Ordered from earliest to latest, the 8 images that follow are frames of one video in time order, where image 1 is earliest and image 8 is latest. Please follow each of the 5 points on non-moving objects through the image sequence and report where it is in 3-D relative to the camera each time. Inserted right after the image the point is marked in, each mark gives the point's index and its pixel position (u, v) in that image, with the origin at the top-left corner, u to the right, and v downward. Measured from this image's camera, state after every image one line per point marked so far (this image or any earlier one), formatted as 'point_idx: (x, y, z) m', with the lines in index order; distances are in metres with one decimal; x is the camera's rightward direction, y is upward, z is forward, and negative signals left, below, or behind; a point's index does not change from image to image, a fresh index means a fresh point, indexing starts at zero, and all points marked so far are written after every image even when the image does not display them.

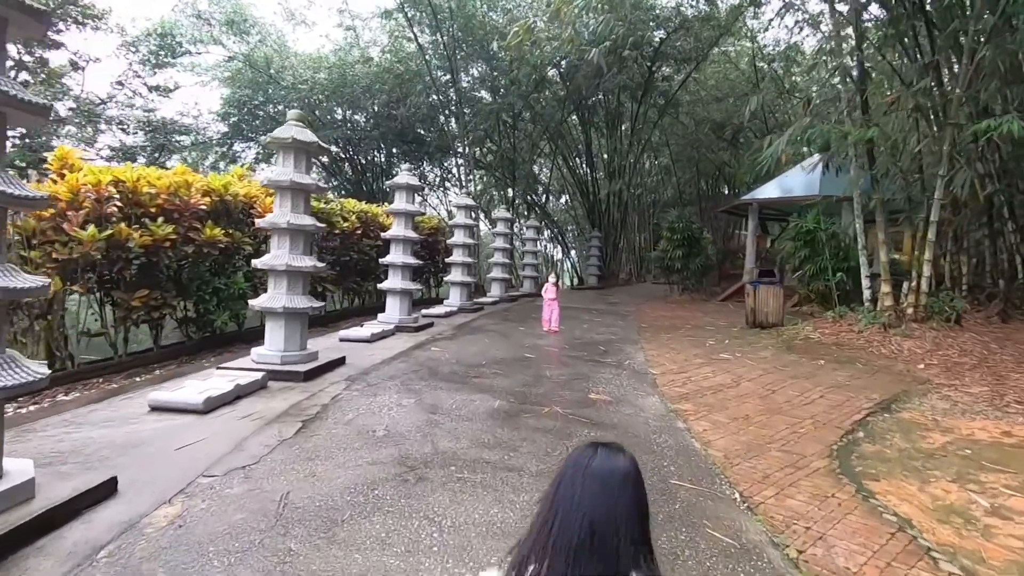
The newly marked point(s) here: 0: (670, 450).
0: (+0.7, -0.7, +2.4) m
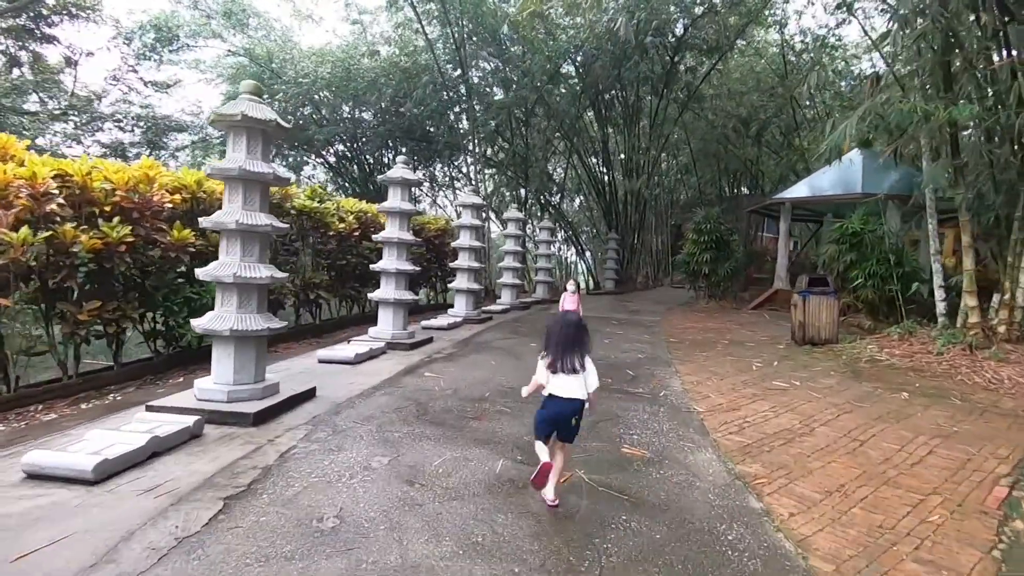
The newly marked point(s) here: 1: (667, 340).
0: (+0.7, -0.8, +1.6) m
1: (+1.7, -0.6, +5.9) m
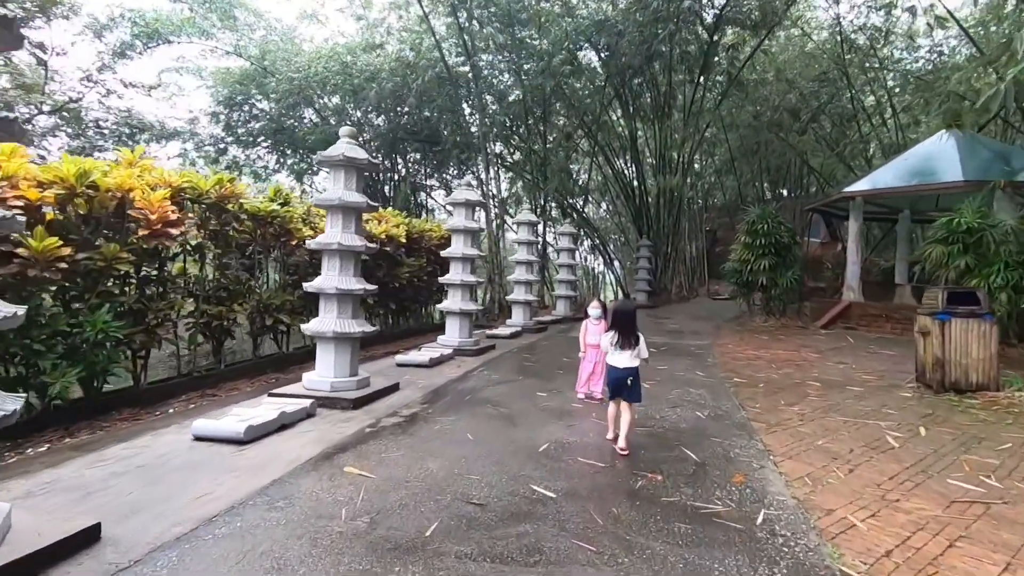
0: (+0.5, -0.9, 0.0) m
1: (+1.7, -0.7, +4.2) m
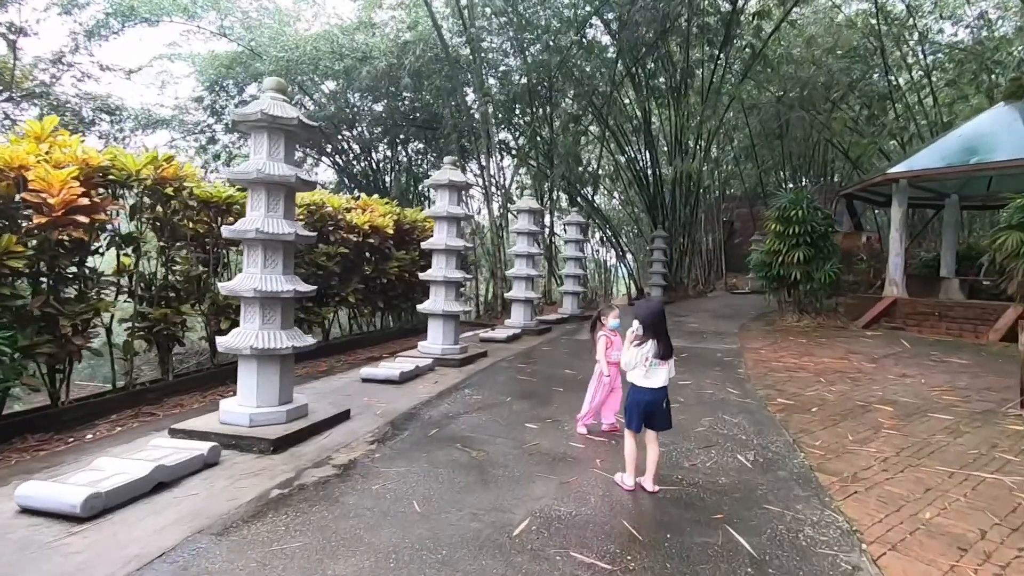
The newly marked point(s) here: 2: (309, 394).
0: (+0.3, -0.9, -0.8) m
1: (+1.6, -0.7, +3.4) m
2: (-1.3, -0.7, +3.3) m
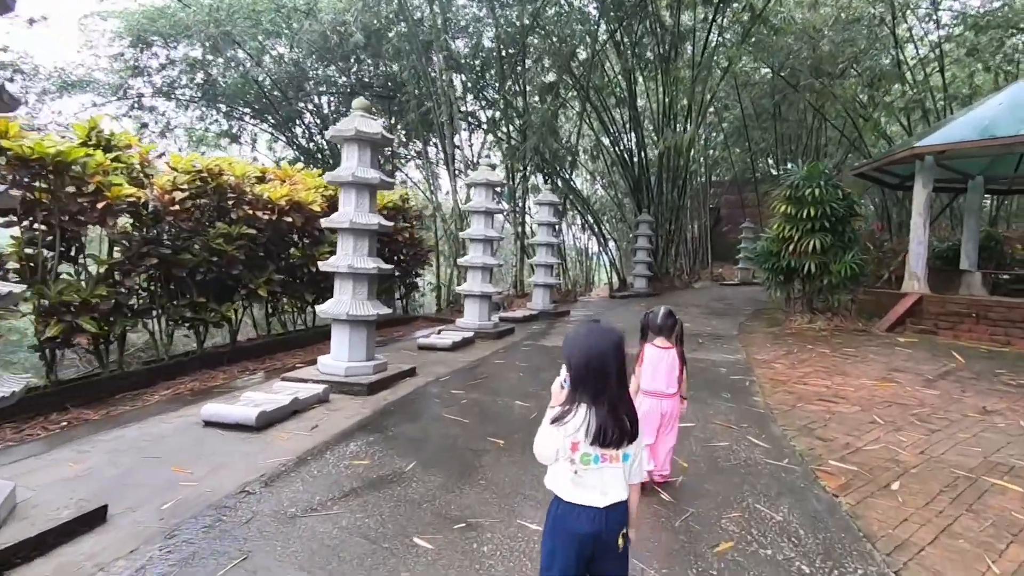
0: (+0.1, -1.0, -2.0) m
1: (+1.2, -0.7, +2.2) m
2: (-1.6, -0.7, +2.0) m
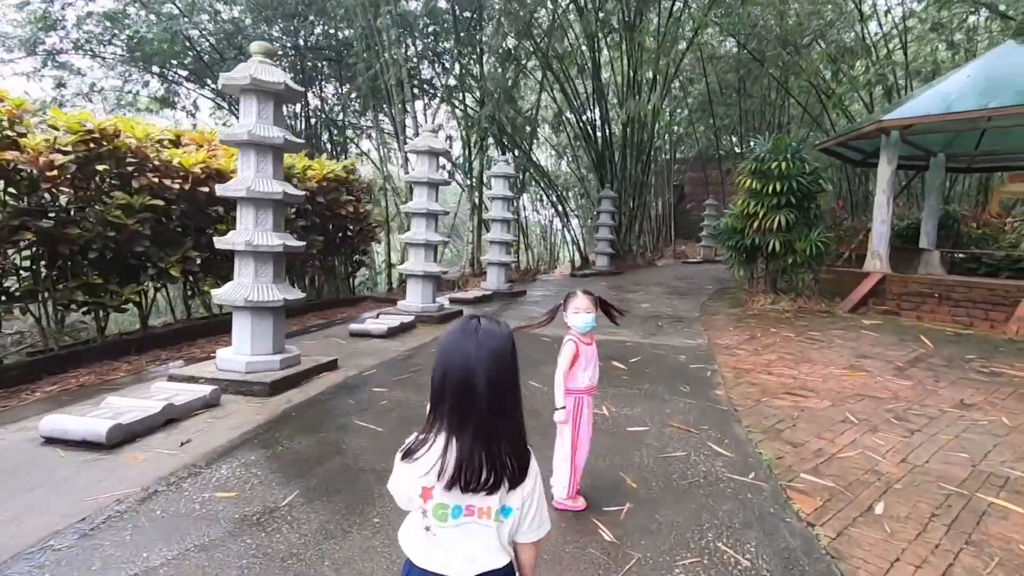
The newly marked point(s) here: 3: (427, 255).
0: (+0.1, -1.2, -2.4) m
1: (+0.9, -0.7, +1.9) m
2: (-1.9, -0.6, +1.5) m
3: (-0.8, +0.3, +5.1) m
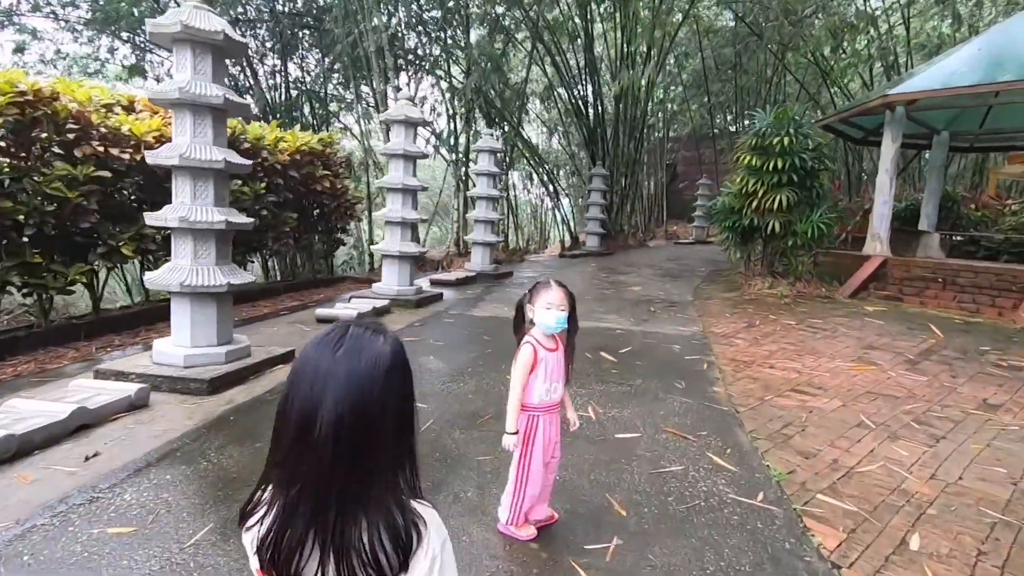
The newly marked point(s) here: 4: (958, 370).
0: (0.0, -1.3, -2.7) m
1: (+0.8, -0.6, +1.6) m
2: (-2.0, -0.6, +1.2) m
3: (-0.9, +0.5, +4.7) m
4: (+2.4, -0.4, +2.9) m
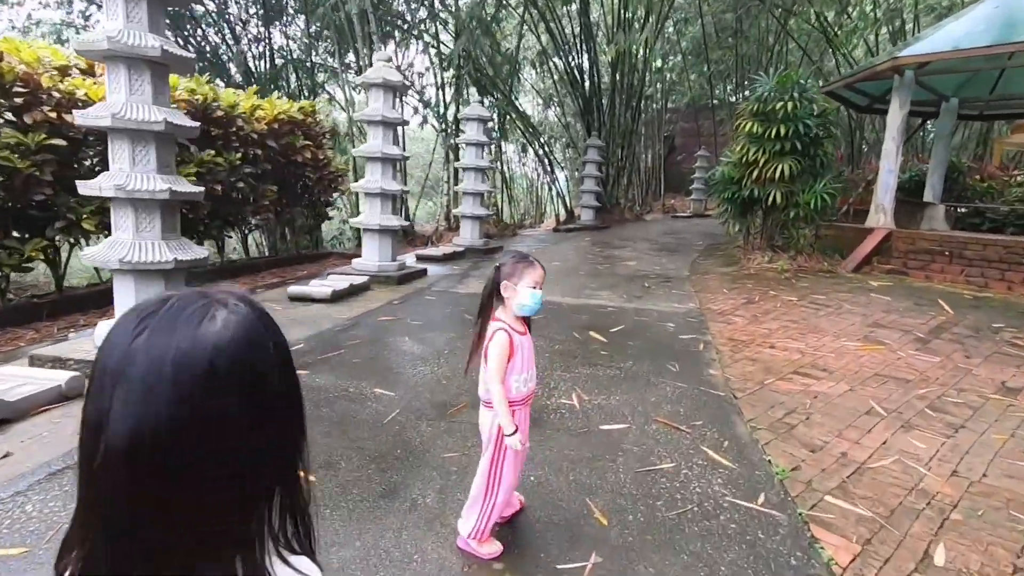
0: (0.0, -1.4, -2.9) m
1: (+0.8, -0.6, +1.4) m
2: (-2.1, -0.5, +1.0) m
3: (-1.0, +0.7, +4.5) m
4: (+2.3, -0.3, +2.7) m
